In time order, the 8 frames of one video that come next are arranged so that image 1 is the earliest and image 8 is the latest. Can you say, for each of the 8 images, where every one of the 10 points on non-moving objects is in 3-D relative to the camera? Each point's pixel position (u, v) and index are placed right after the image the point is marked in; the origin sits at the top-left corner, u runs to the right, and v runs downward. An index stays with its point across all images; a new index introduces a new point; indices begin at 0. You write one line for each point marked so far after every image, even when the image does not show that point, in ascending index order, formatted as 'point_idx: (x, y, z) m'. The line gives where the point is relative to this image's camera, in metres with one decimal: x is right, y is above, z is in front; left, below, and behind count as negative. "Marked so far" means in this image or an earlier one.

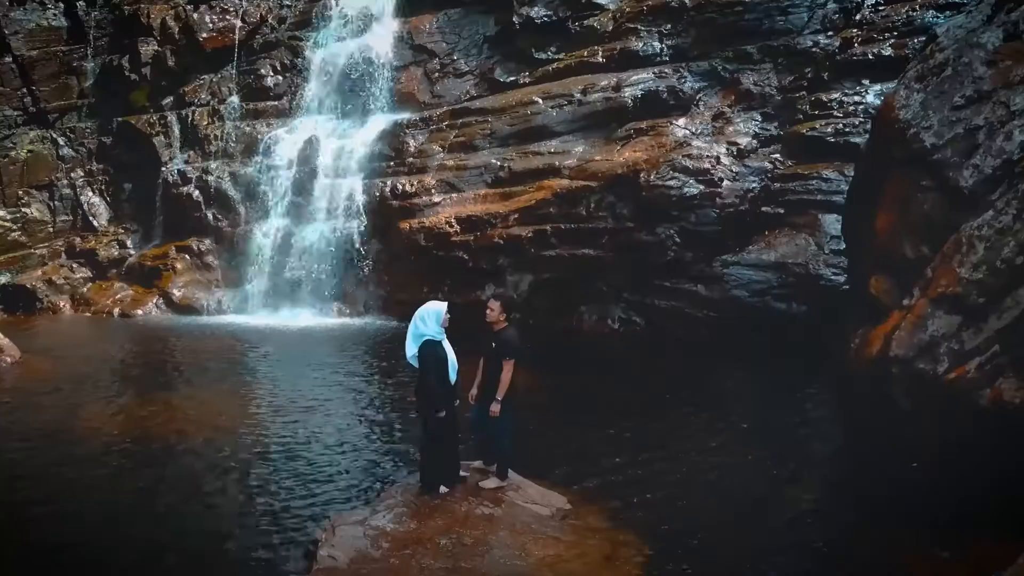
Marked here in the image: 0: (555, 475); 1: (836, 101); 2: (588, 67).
0: (+0.3, -1.2, +5.4) m
1: (+3.8, +2.2, +9.5) m
2: (+1.0, +3.0, +11.6) m
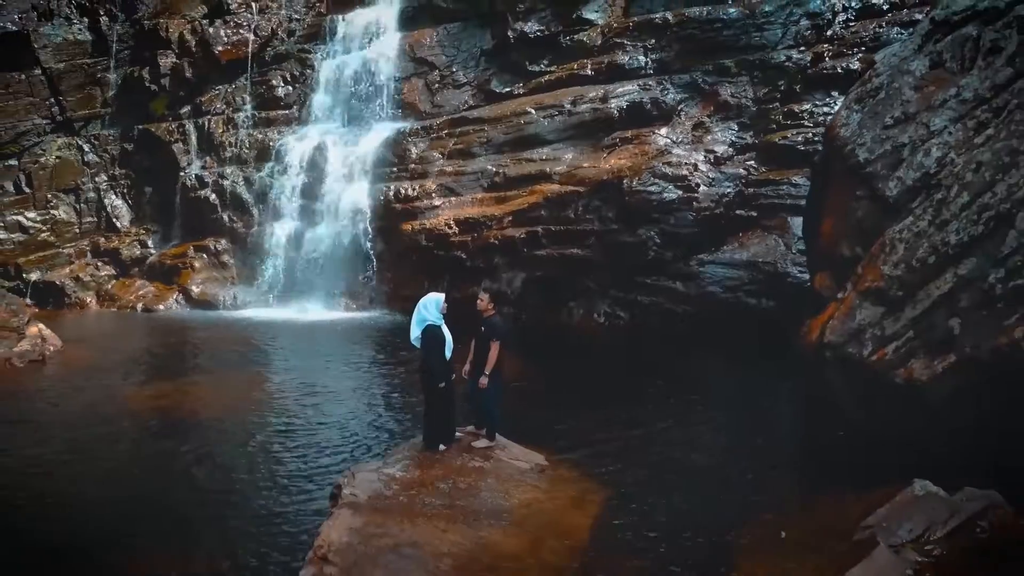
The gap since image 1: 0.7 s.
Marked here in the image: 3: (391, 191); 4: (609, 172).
0: (+0.2, -1.2, +6.3) m
1: (+3.7, +2.3, +10.4) m
2: (+1.0, +3.0, +12.4) m
3: (-1.7, +1.3, +12.2) m
4: (+1.2, +1.4, +10.4) m
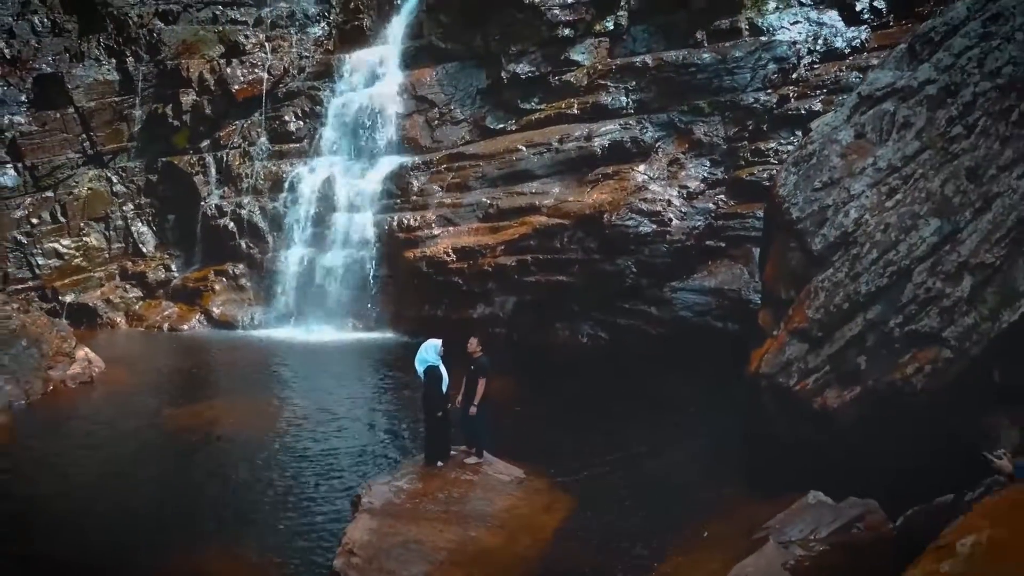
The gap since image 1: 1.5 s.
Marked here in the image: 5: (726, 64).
0: (+0.1, -1.5, +7.4) m
1: (+3.6, +1.9, +11.5) m
2: (+0.9, +2.7, +13.5) m
3: (-1.8, +1.0, +13.4) m
4: (+1.1, +1.1, +11.6) m
5: (+3.2, +3.3, +12.5) m
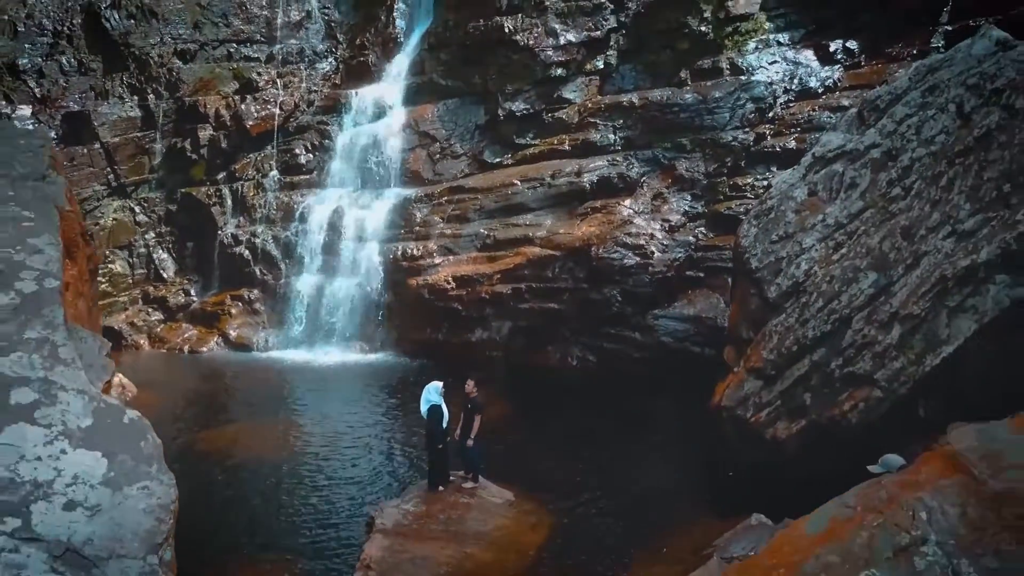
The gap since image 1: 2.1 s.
0: (0.0, -1.9, +8.4) m
1: (+3.5, +1.5, +12.5) m
2: (+0.8, +2.3, +14.5) m
3: (-1.9, +0.6, +14.3) m
4: (+1.0, +0.7, +12.5) m
5: (+3.1, +2.9, +13.5) m
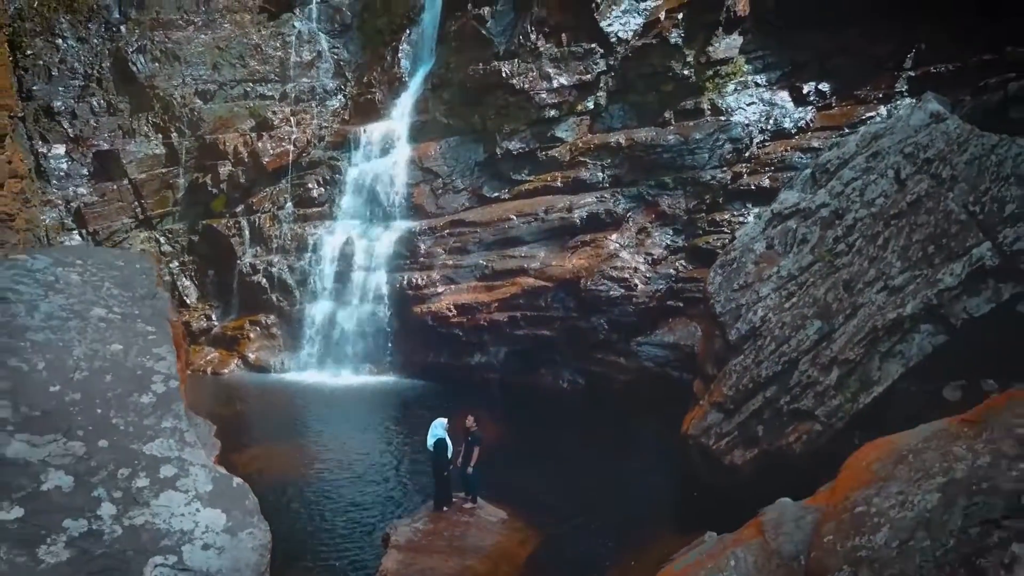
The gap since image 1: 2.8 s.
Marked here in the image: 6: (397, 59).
0: (-0.1, -2.4, +9.6) m
1: (+3.4, +1.1, +13.7) m
2: (+0.7, +1.8, +15.7) m
3: (-2.0, +0.2, +15.6) m
4: (+1.0, +0.2, +13.8) m
5: (+3.0, +2.5, +14.7) m
6: (-2.5, +5.0, +18.9) m
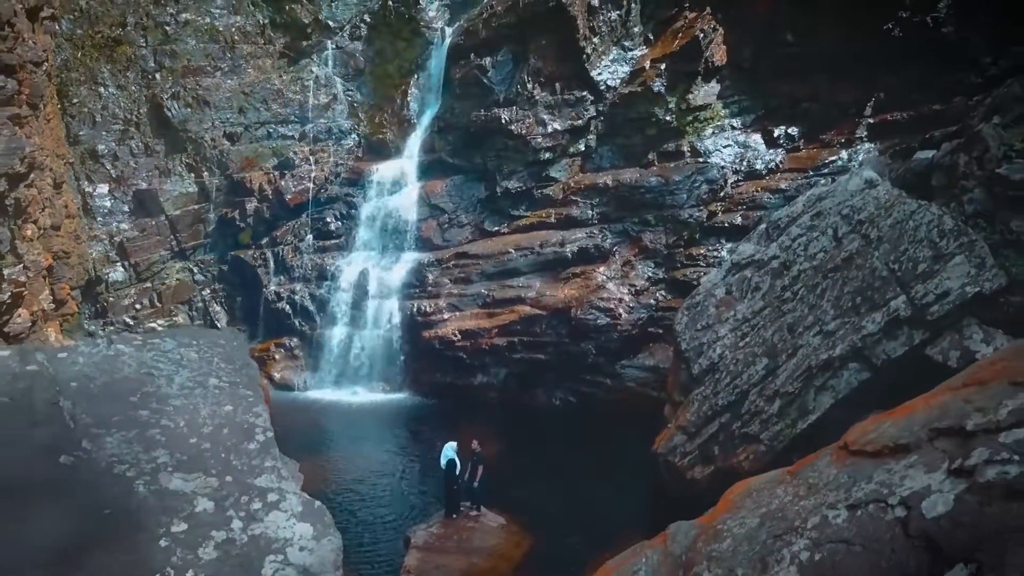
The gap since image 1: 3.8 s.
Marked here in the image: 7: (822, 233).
0: (-0.1, -2.9, +11.4) m
1: (+3.4, +0.5, +15.4) m
2: (+0.7, +1.3, +17.5) m
3: (-2.0, -0.4, +17.3) m
4: (+0.9, -0.3, +15.5) m
5: (+3.0, +1.9, +16.5) m
6: (-2.6, +4.5, +20.6) m
7: (+4.1, +0.7, +11.1) m
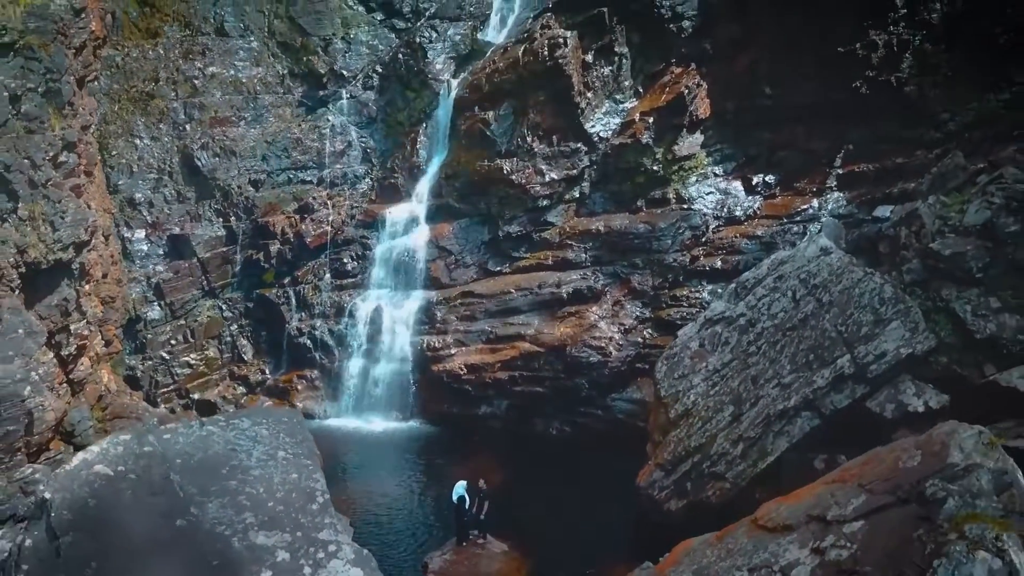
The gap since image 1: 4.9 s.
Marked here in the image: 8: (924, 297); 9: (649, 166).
0: (-0.1, -3.8, +13.1) m
1: (+3.4, -0.3, +17.1) m
2: (+0.7, +0.5, +19.2) m
3: (-2.0, -1.2, +19.0) m
4: (+0.9, -1.1, +17.2) m
5: (+3.0, +1.1, +18.2) m
6: (-2.5, +3.7, +22.3) m
7: (+4.1, -0.1, +12.8) m
8: (+5.8, -0.1, +12.0) m
9: (+3.1, +2.7, +19.1) m
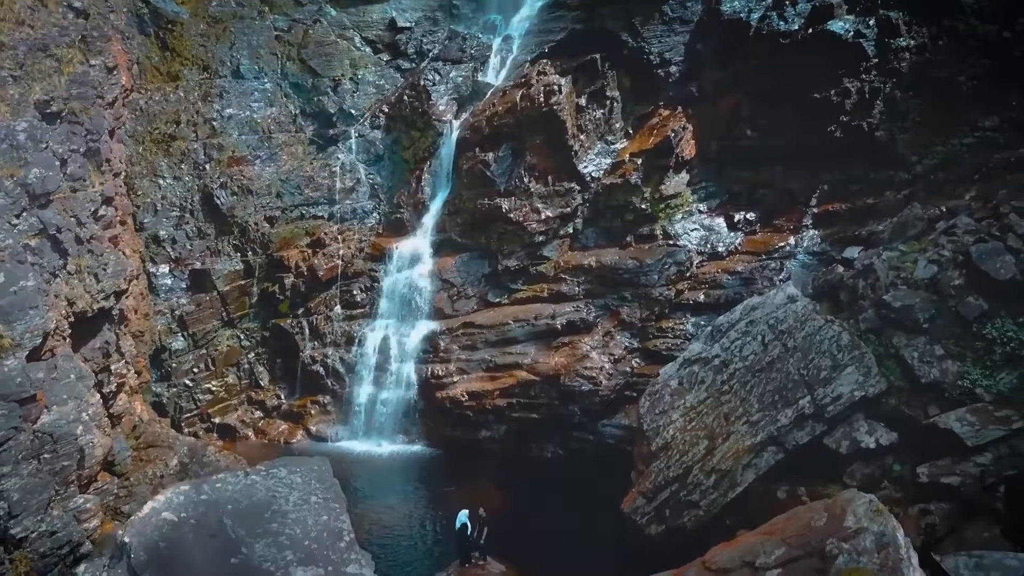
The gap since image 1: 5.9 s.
0: (-0.1, -4.5, +14.5) m
1: (+3.4, -1.1, +18.6) m
2: (+0.7, -0.2, +20.6) m
3: (-2.0, -1.9, +20.4) m
4: (+0.9, -1.9, +18.6) m
5: (+3.0, +0.4, +19.6) m
6: (-2.6, +3.0, +23.7) m
7: (+4.1, -0.9, +14.3) m
8: (+5.8, -0.9, +13.5) m
9: (+3.0, +2.0, +20.5) m
